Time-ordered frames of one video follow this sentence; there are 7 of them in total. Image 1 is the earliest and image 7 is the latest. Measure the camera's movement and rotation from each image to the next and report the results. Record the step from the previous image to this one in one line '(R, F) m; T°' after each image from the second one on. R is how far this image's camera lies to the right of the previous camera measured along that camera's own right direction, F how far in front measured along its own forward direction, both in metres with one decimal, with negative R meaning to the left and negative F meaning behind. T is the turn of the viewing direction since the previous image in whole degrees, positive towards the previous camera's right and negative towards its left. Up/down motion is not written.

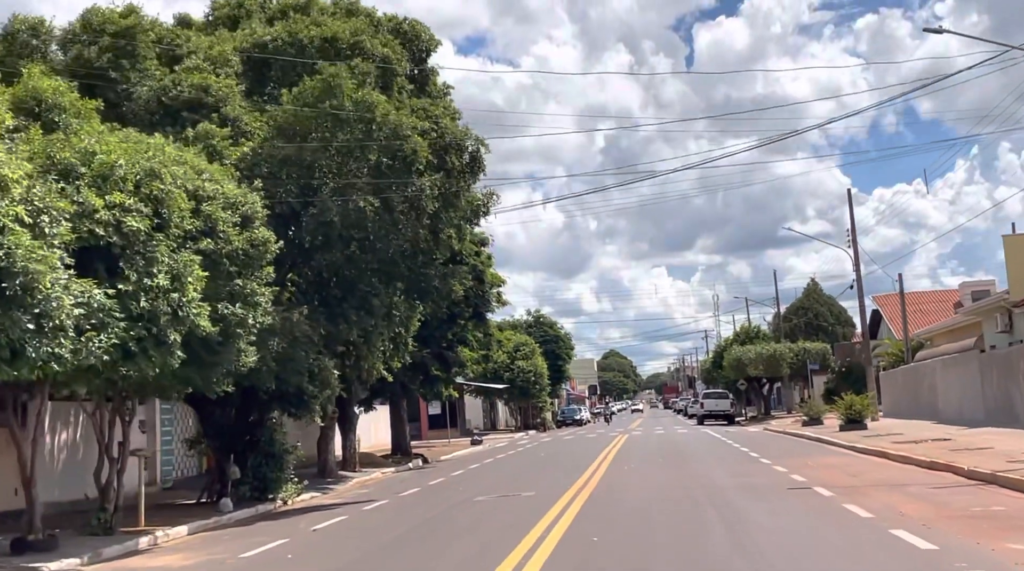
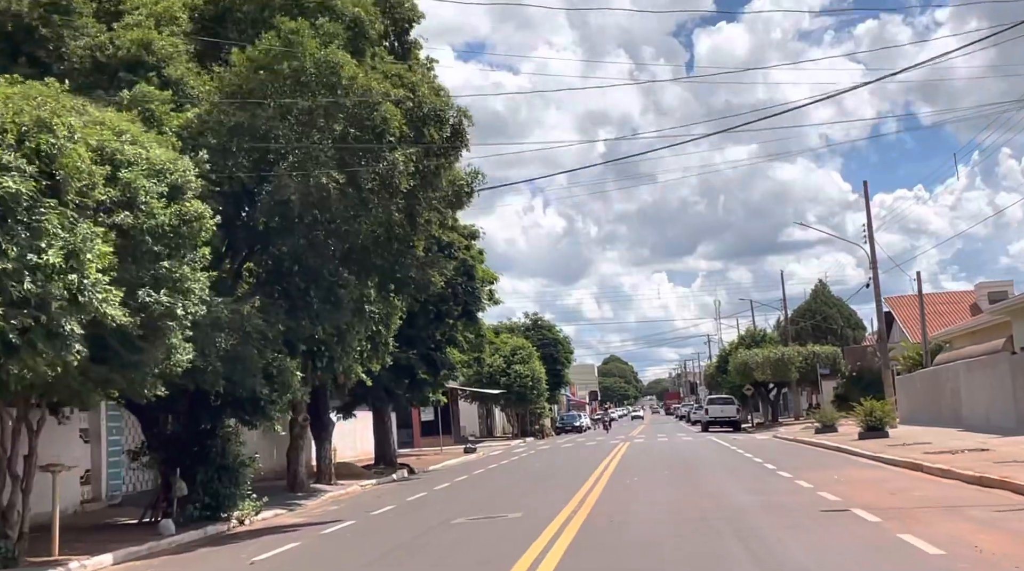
(+0.3, +2.5) m; 0°
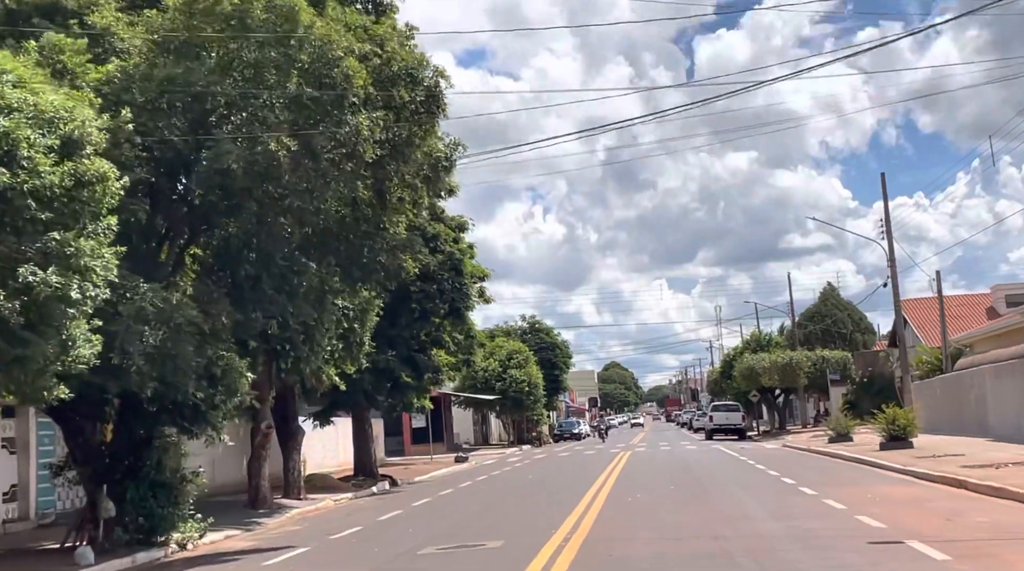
(+0.3, +2.5) m; 0°
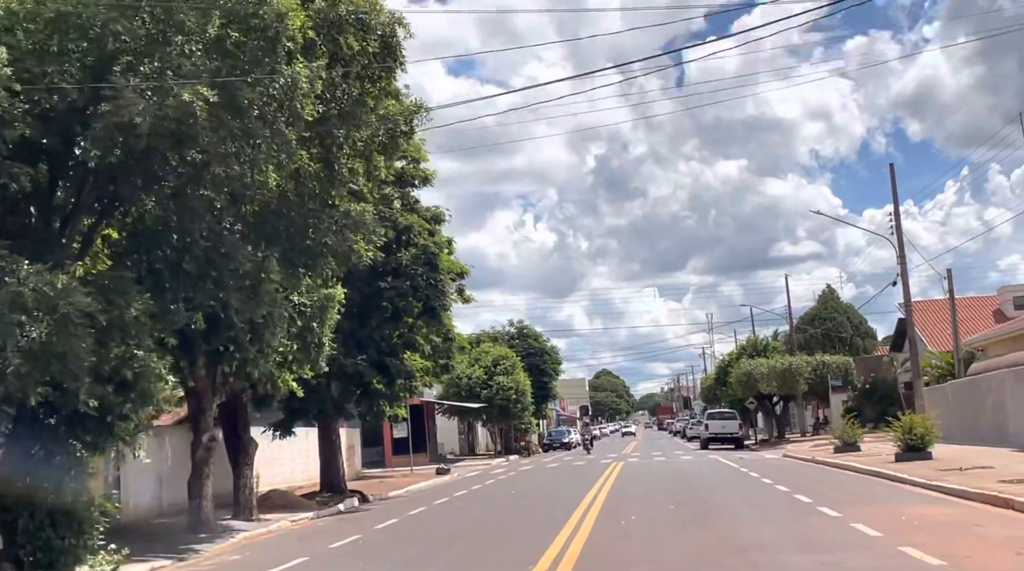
(+0.3, +2.5) m; +1°
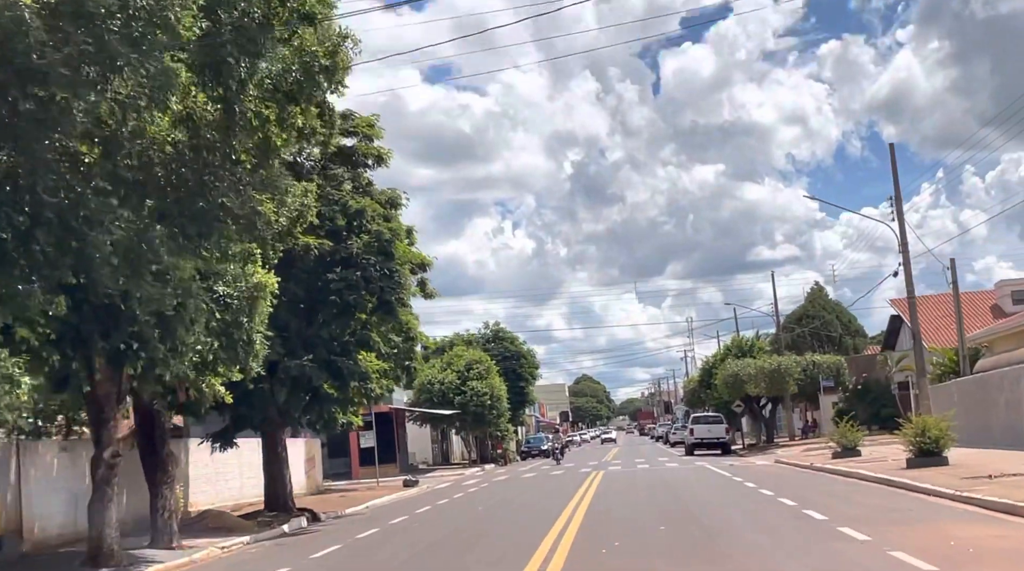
(+0.3, +2.9) m; +1°
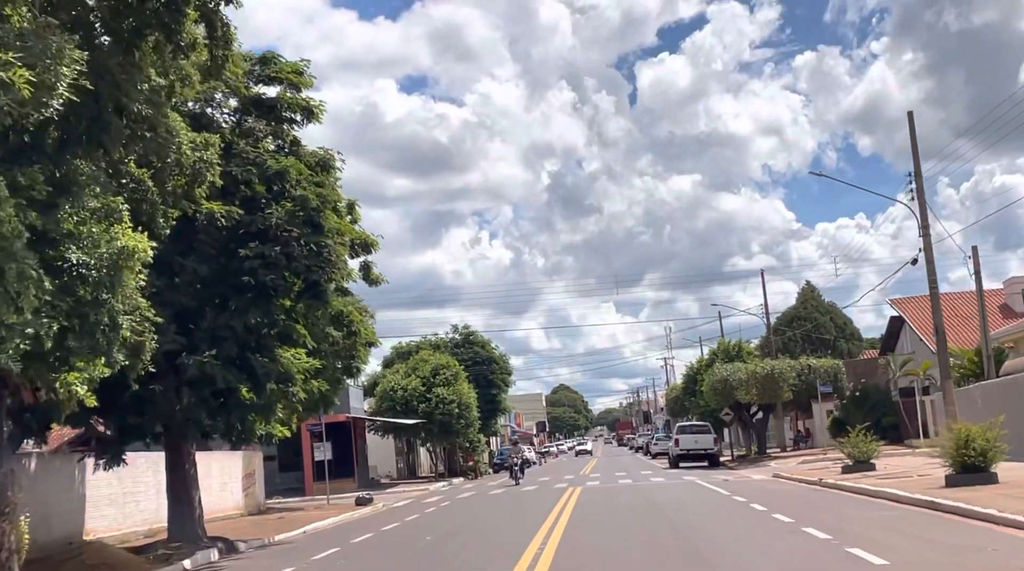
(+0.4, +4.2) m; +1°
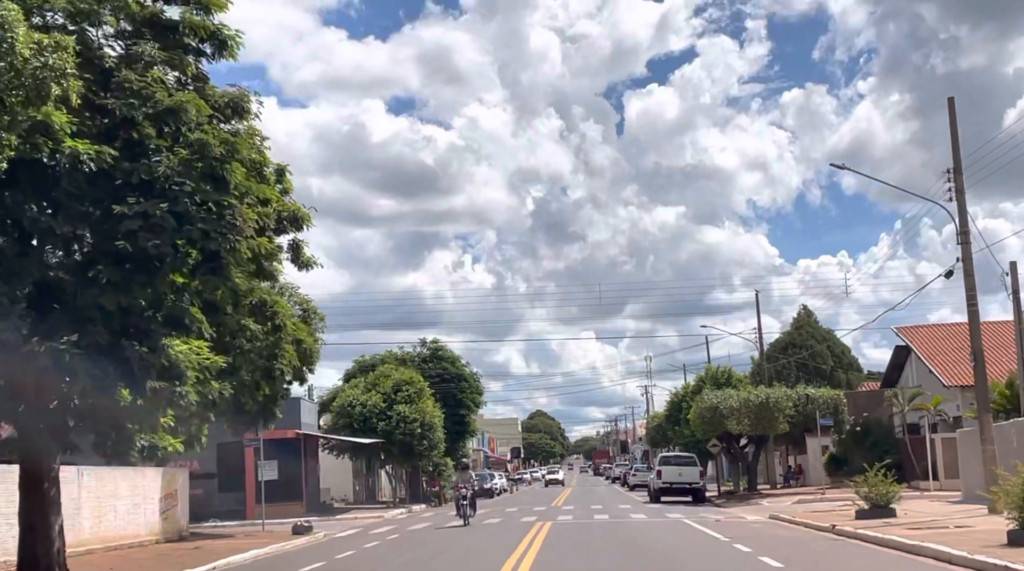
(+0.4, +4.1) m; +1°
